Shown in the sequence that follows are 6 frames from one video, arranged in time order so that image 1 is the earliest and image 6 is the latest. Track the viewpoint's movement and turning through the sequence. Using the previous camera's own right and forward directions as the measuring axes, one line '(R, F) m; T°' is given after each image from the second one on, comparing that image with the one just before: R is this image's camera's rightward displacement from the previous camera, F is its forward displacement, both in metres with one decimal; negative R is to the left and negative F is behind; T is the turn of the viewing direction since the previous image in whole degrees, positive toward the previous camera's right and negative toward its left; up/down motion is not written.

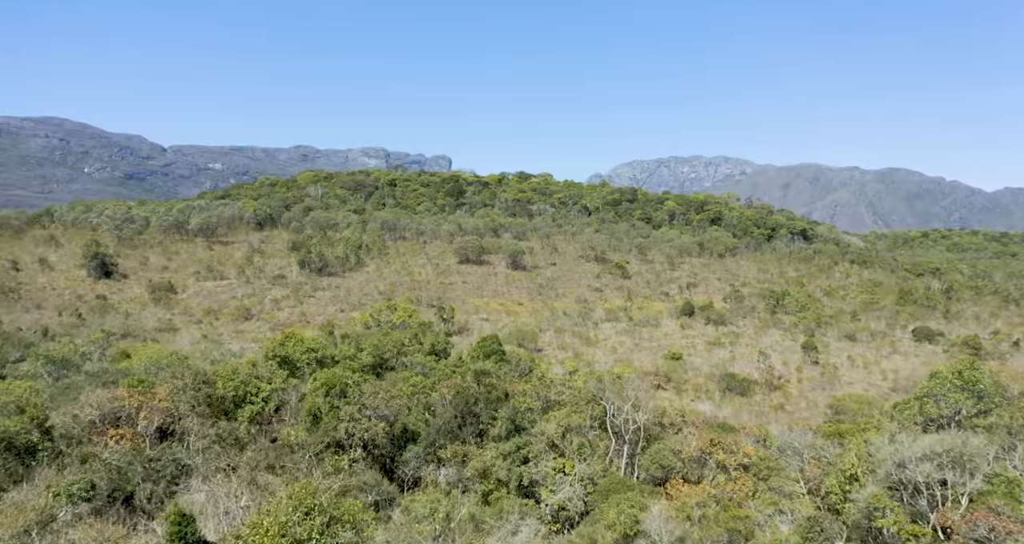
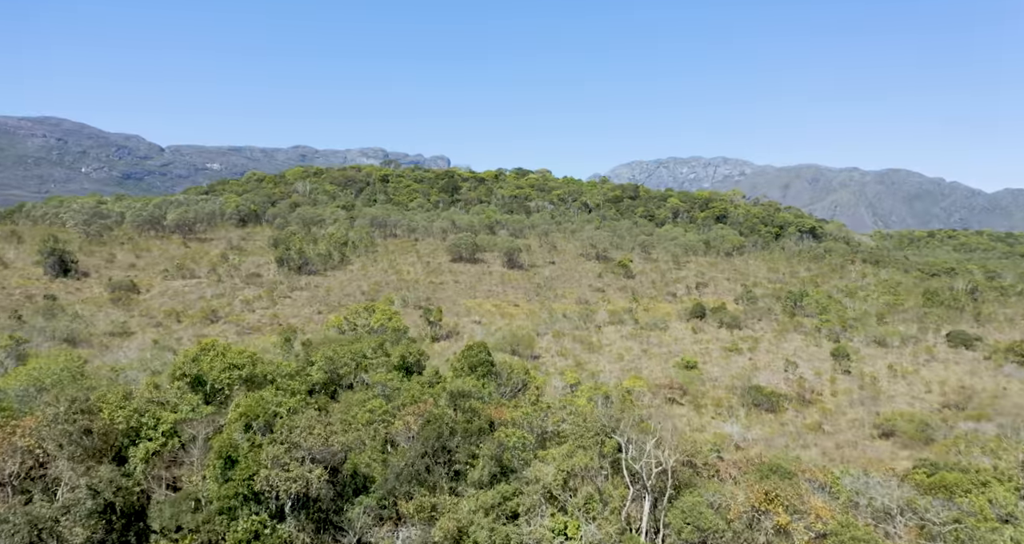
(+0.3, +4.9) m; 0°
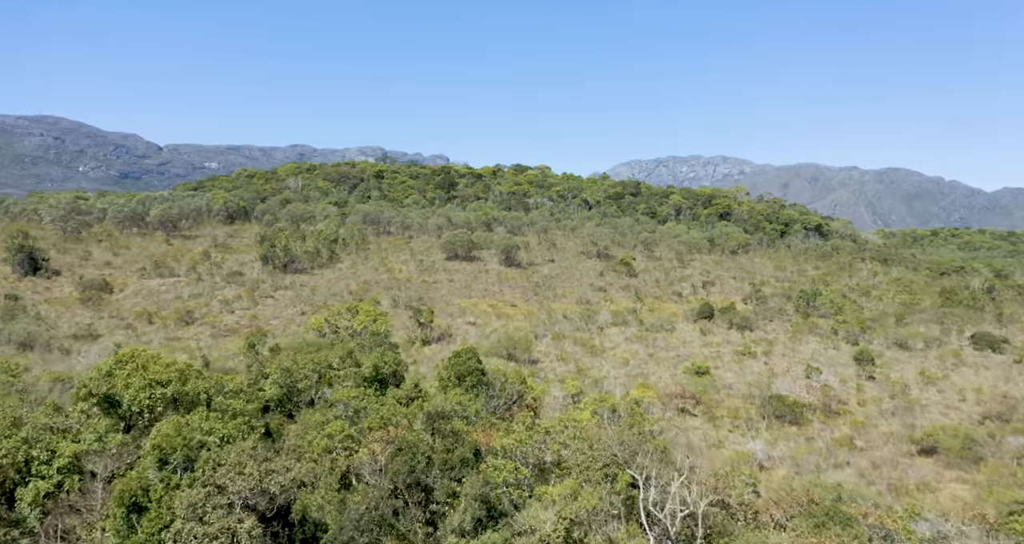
(+0.2, +3.1) m; 0°
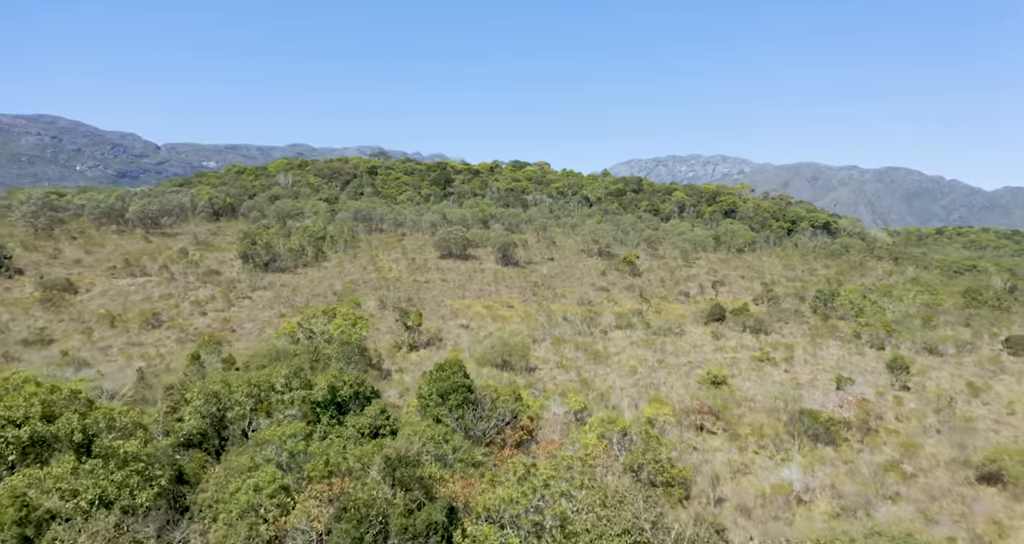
(+0.2, +3.6) m; 0°
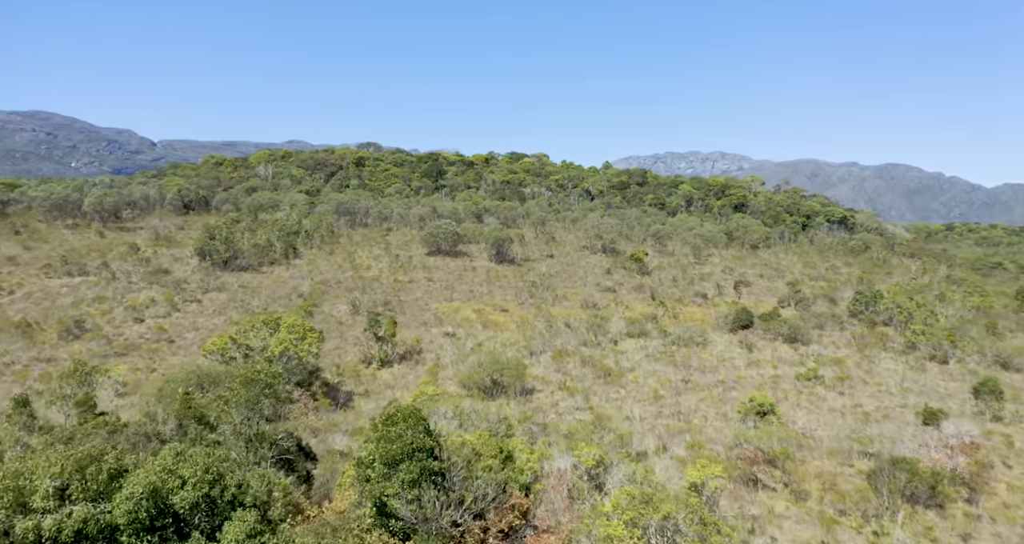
(+0.2, +6.6) m; 0°
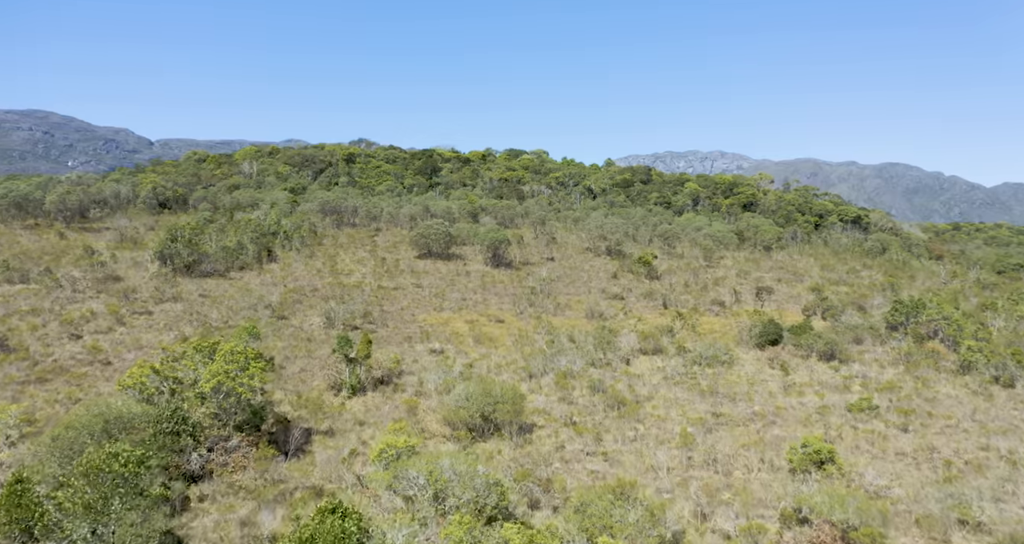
(+0.1, +4.9) m; 0°
